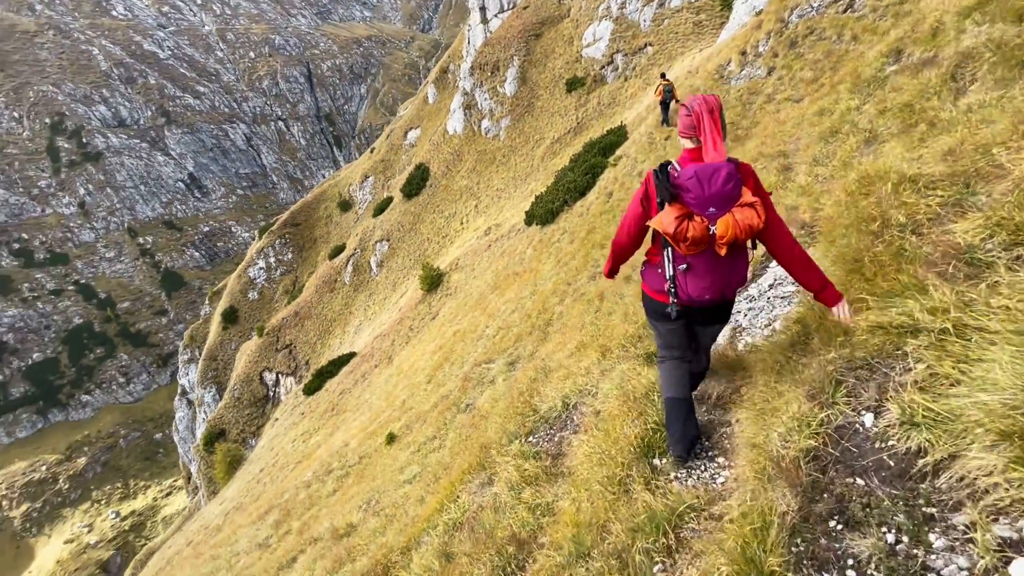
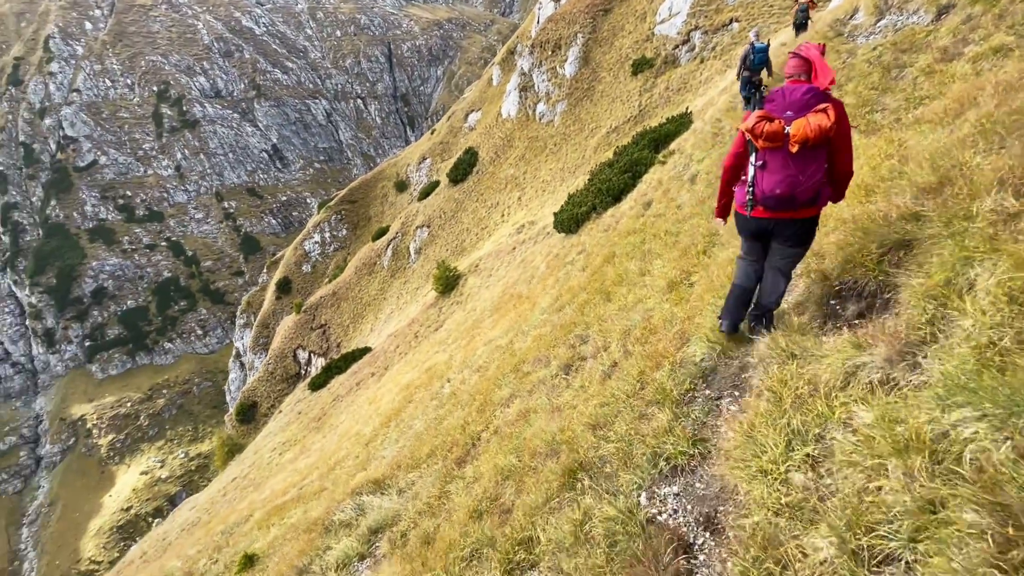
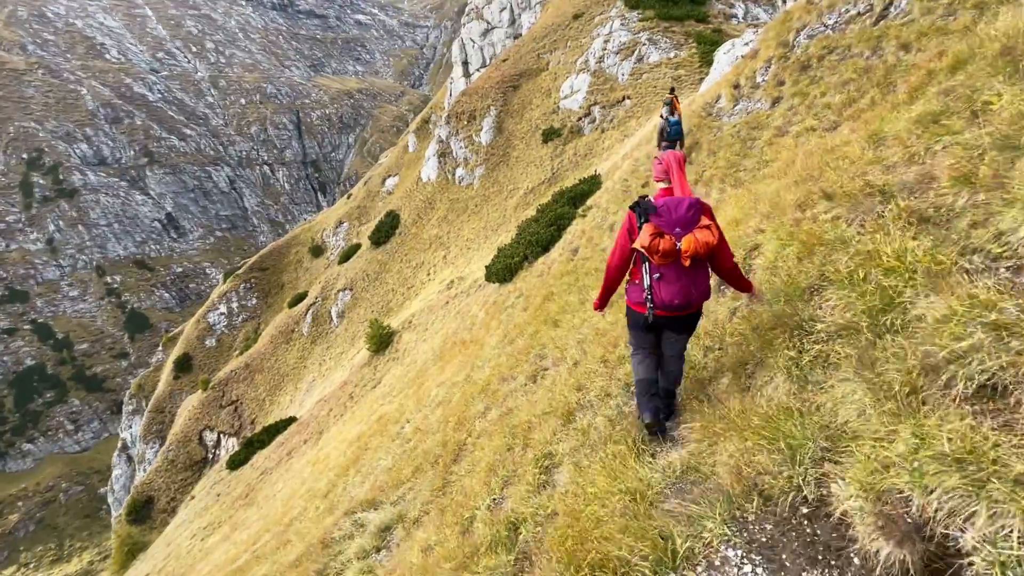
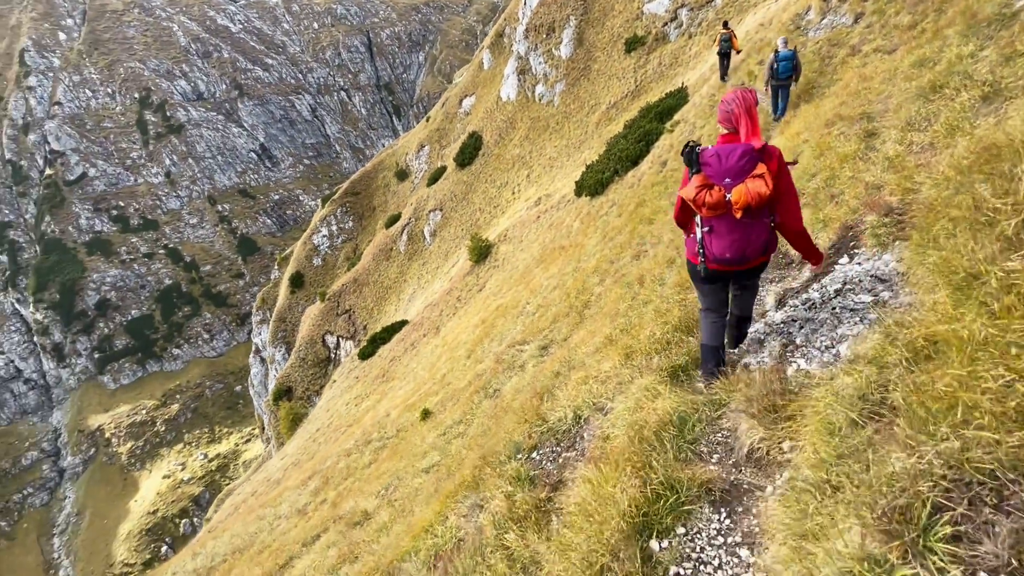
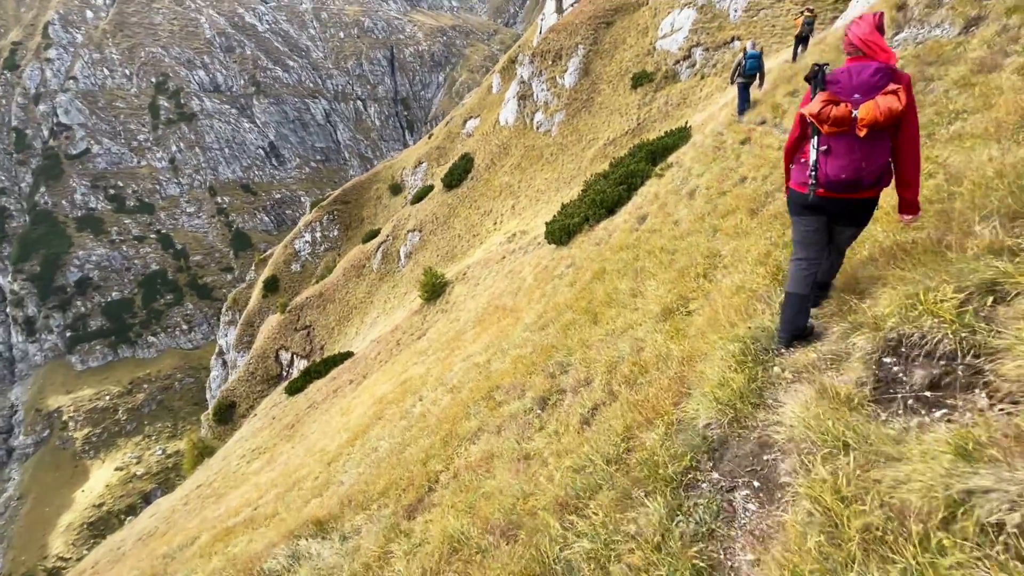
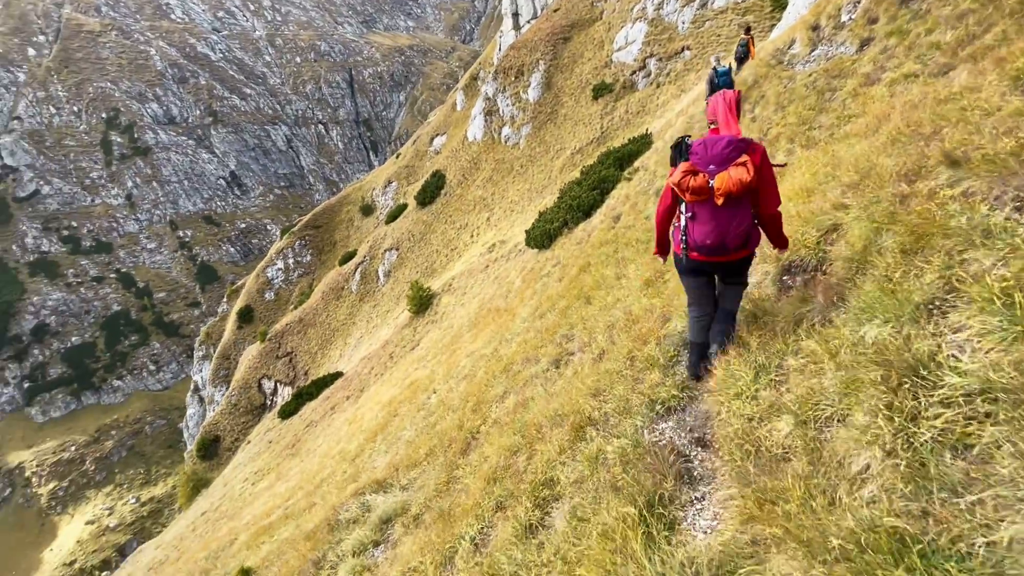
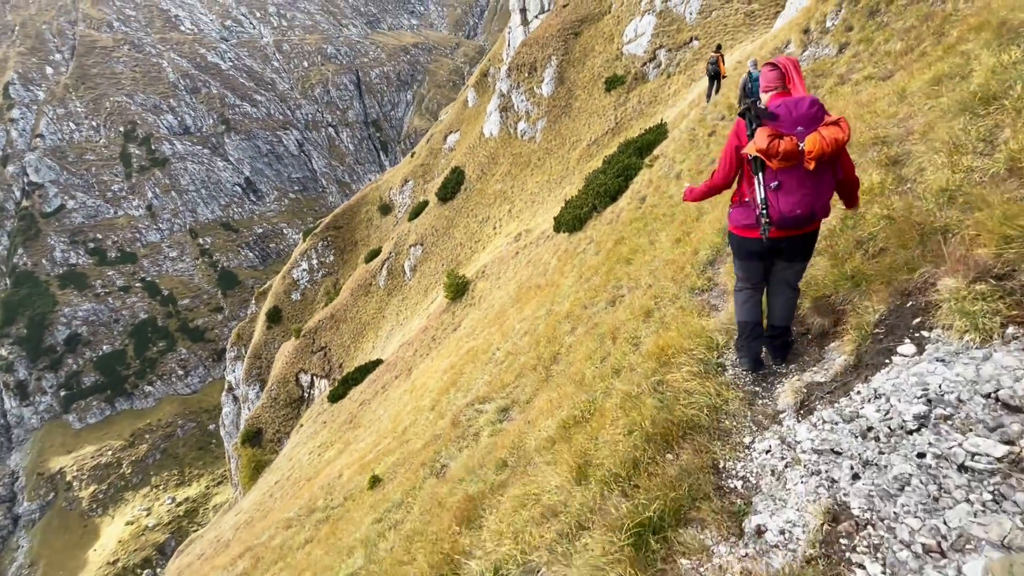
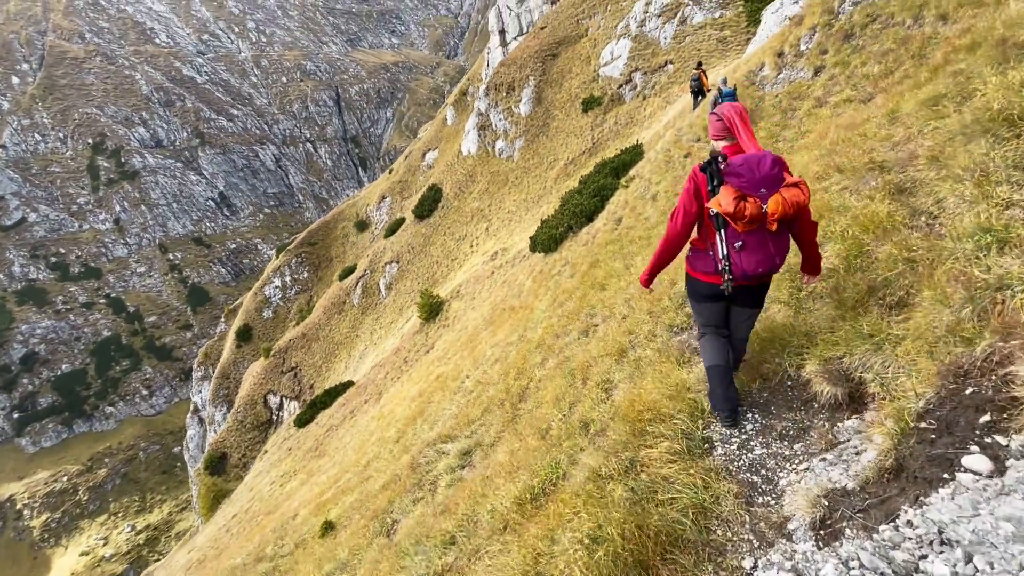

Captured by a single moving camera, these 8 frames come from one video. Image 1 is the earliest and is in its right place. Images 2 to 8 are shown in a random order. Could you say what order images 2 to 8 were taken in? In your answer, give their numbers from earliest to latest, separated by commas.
4, 7, 8, 3, 6, 2, 5
